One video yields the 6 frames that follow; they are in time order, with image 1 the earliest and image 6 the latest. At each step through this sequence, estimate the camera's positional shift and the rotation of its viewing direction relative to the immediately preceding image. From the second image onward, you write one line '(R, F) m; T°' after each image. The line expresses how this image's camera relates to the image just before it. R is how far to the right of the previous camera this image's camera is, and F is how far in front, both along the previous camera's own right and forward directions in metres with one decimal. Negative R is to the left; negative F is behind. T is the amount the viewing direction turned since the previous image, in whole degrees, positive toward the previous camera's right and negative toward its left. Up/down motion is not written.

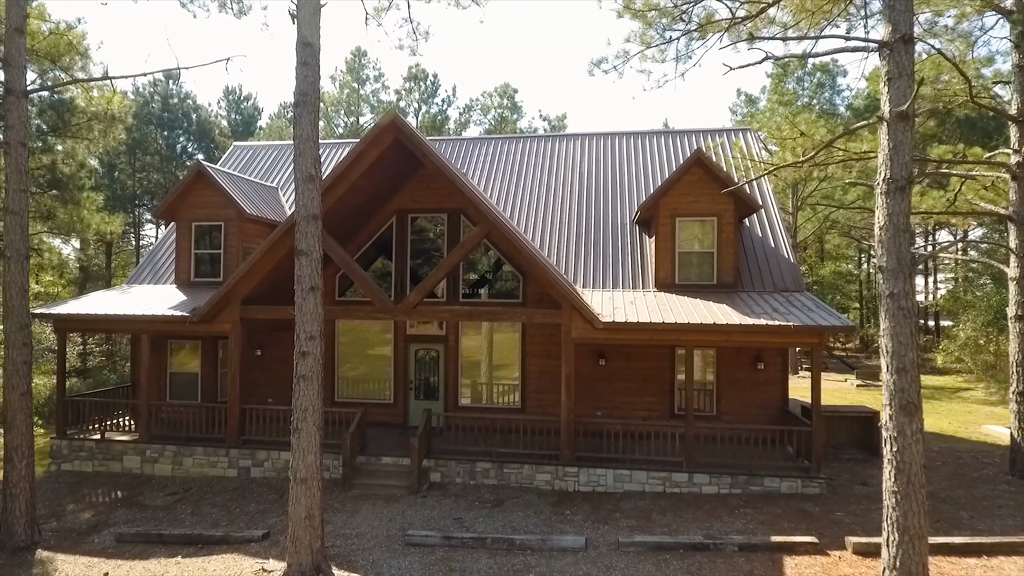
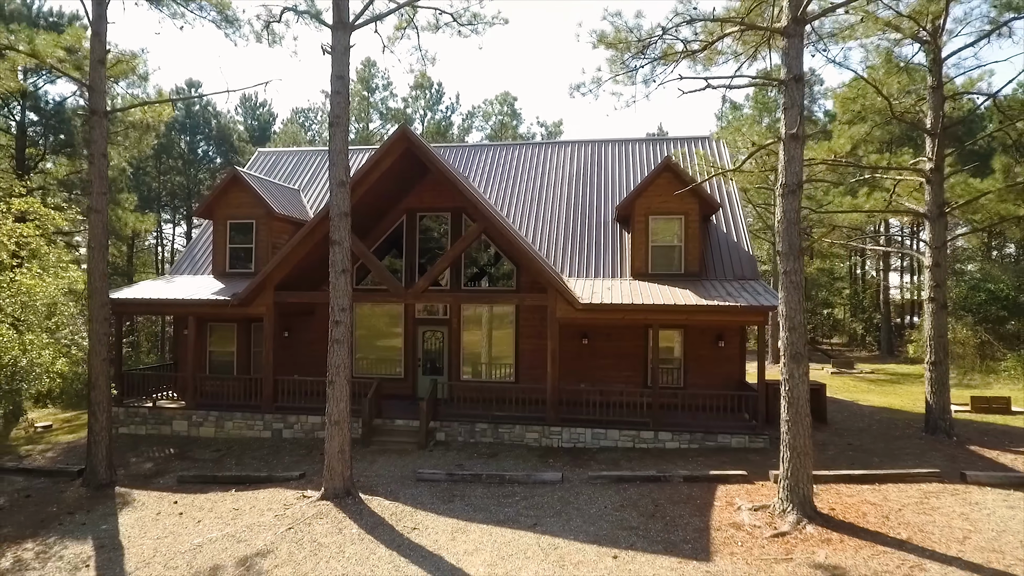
(+0.2, -1.9) m; 0°
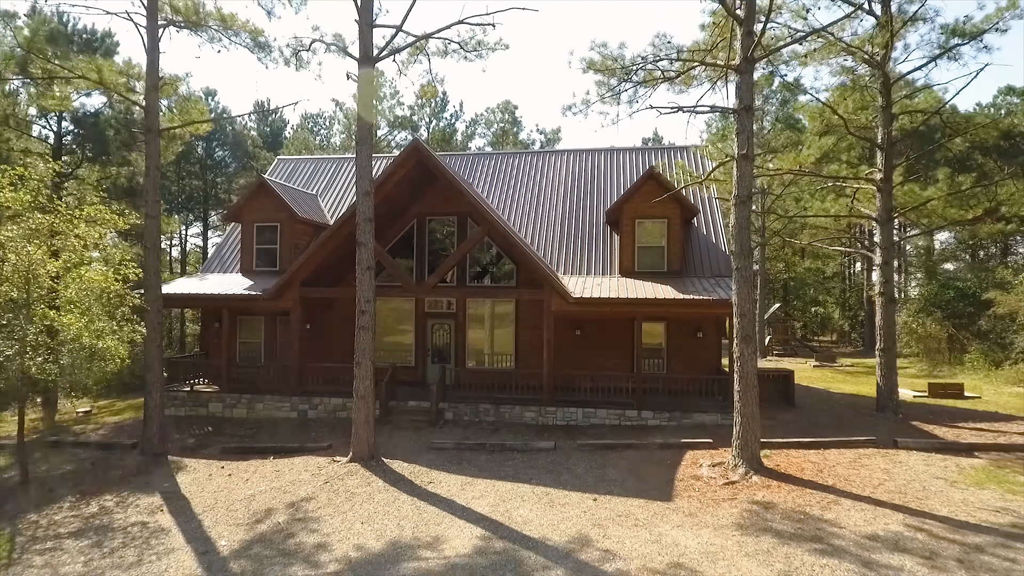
(0.0, -1.6) m; 0°
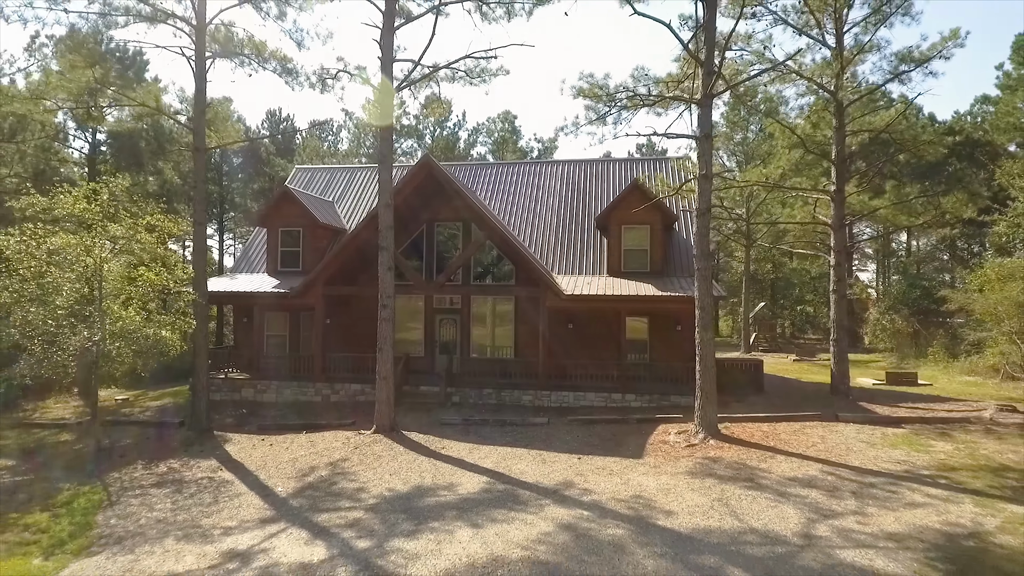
(0.0, -1.9) m; 0°
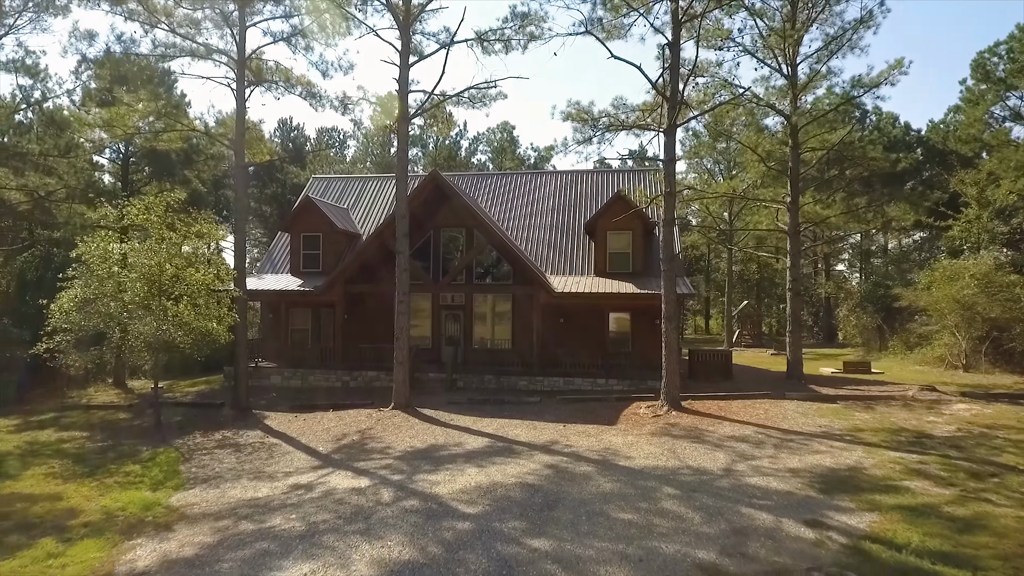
(0.0, -2.2) m; 0°
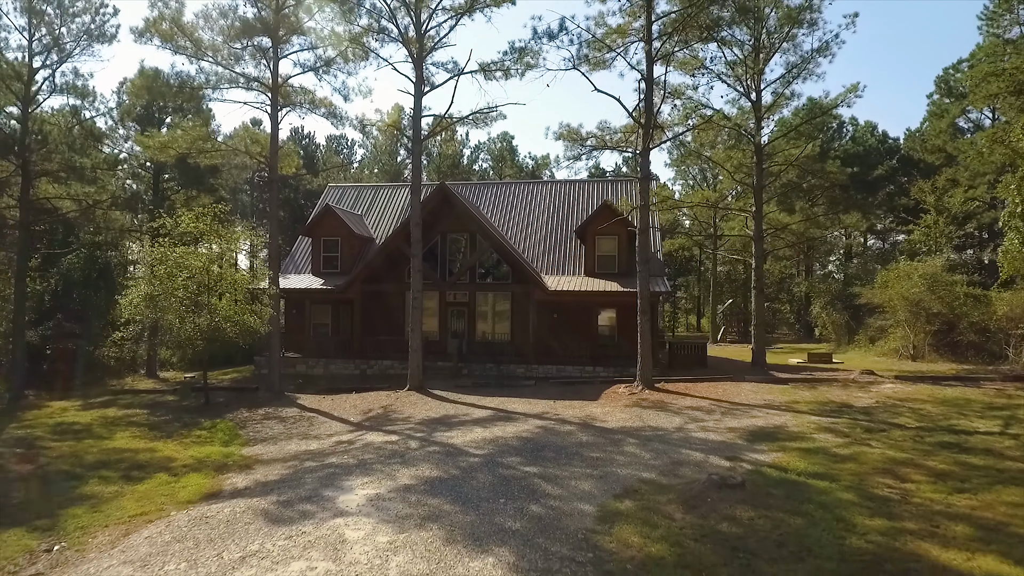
(0.0, -2.4) m; 0°
